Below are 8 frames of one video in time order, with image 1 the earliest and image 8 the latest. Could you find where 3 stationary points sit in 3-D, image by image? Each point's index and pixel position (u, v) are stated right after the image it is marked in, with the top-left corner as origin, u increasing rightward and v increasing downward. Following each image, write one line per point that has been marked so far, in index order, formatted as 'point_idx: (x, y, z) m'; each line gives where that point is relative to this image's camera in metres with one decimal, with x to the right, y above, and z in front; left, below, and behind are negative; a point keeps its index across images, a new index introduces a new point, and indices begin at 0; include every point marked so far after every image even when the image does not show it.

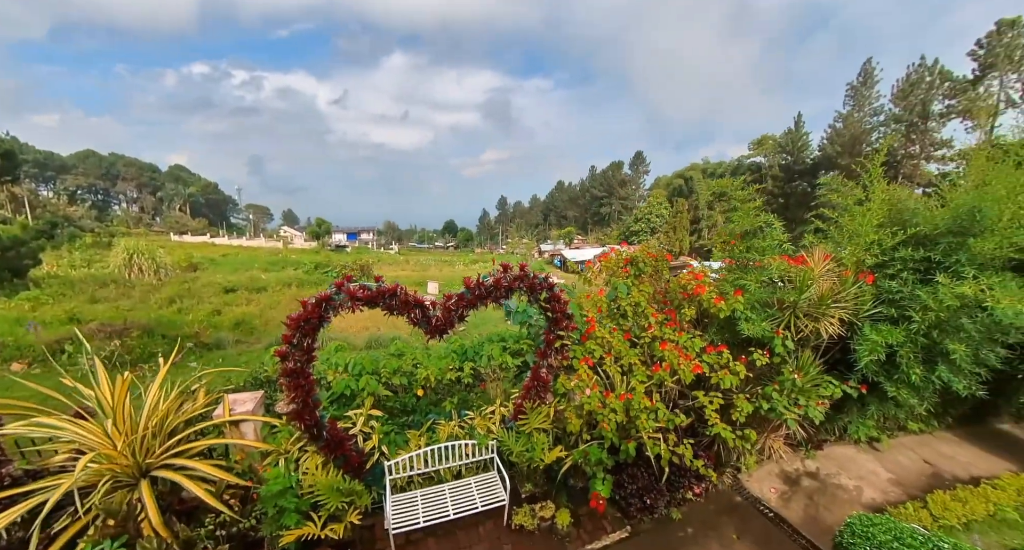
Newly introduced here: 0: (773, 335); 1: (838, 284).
0: (+2.5, -0.6, +3.9) m
1: (+3.5, -0.2, +4.3) m
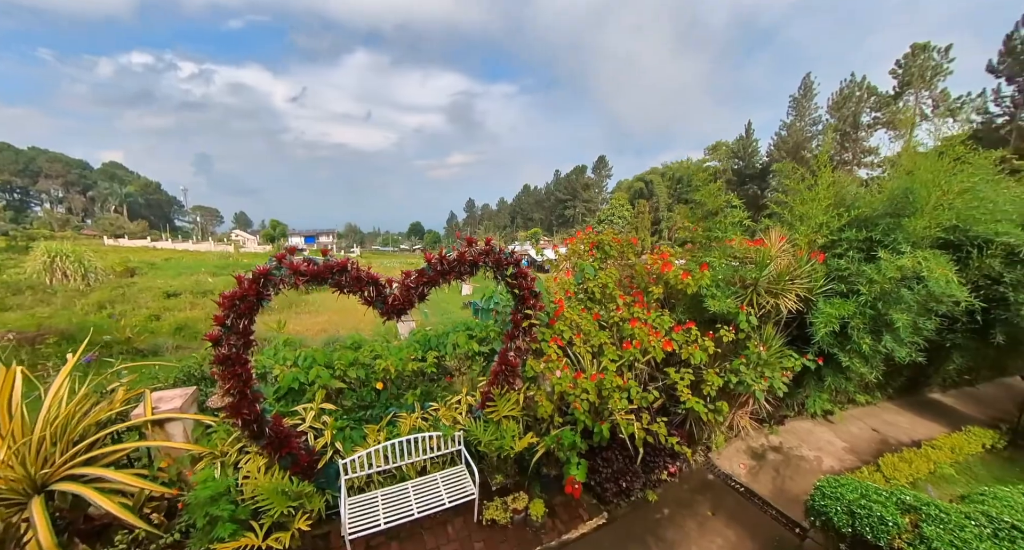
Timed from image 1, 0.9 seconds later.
0: (+2.2, -0.4, +3.8) m
1: (+3.1, +0.1, +4.4) m
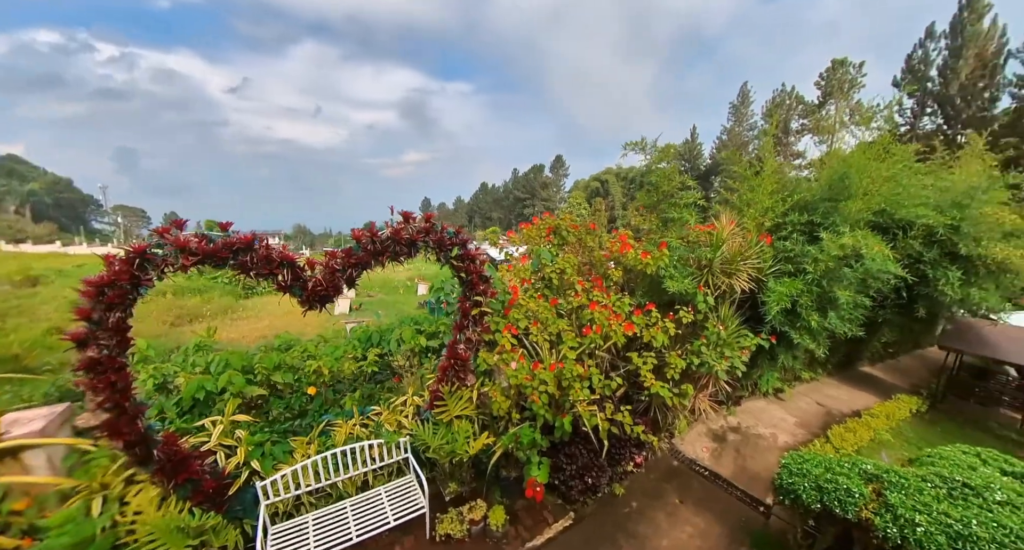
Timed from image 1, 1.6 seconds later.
0: (+1.7, -0.2, +3.7) m
1: (+2.6, +0.3, +4.4) m
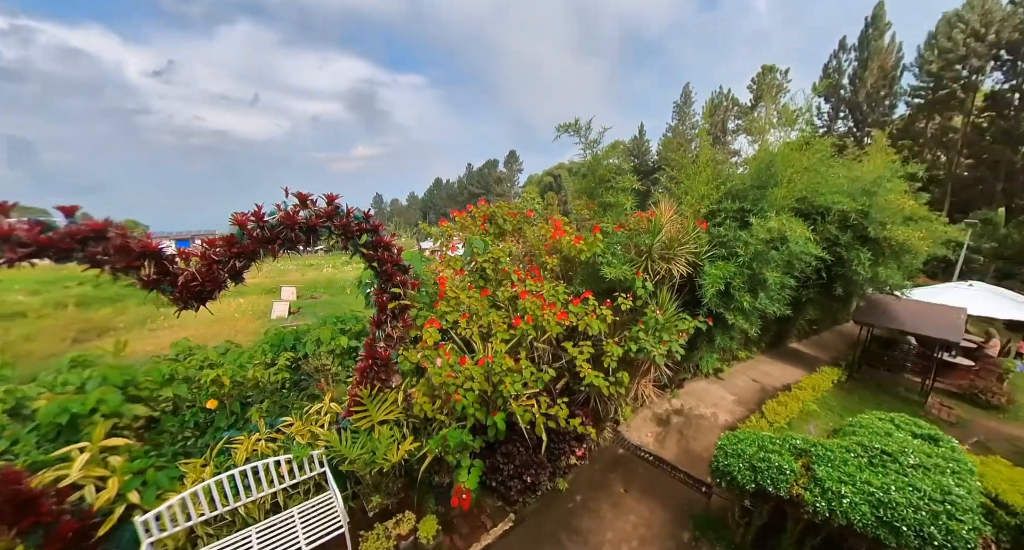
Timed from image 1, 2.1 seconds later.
0: (+1.1, 0.0, +3.6) m
1: (+1.9, +0.5, +4.4) m
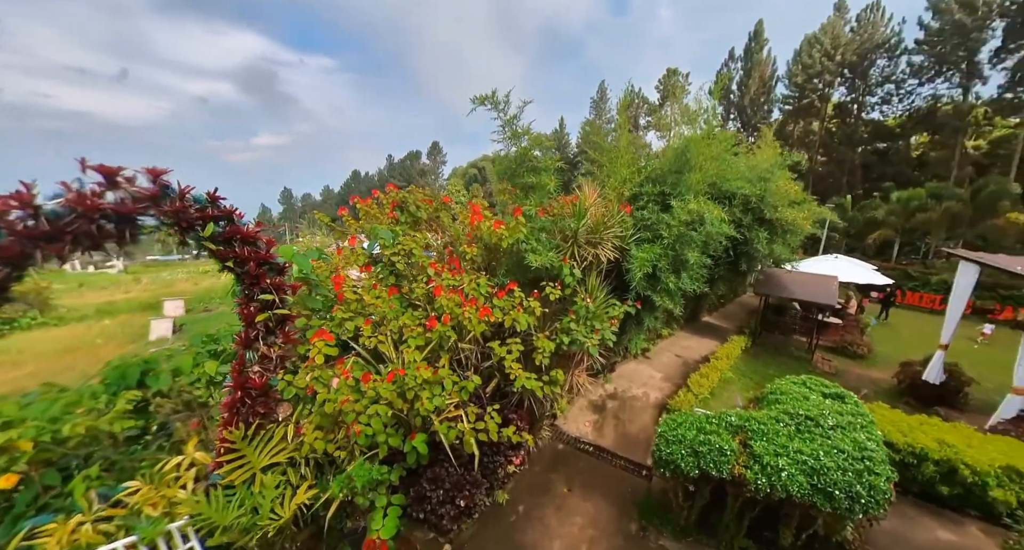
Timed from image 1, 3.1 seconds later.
0: (+0.4, +0.1, +3.4) m
1: (+1.0, +0.7, +4.3) m
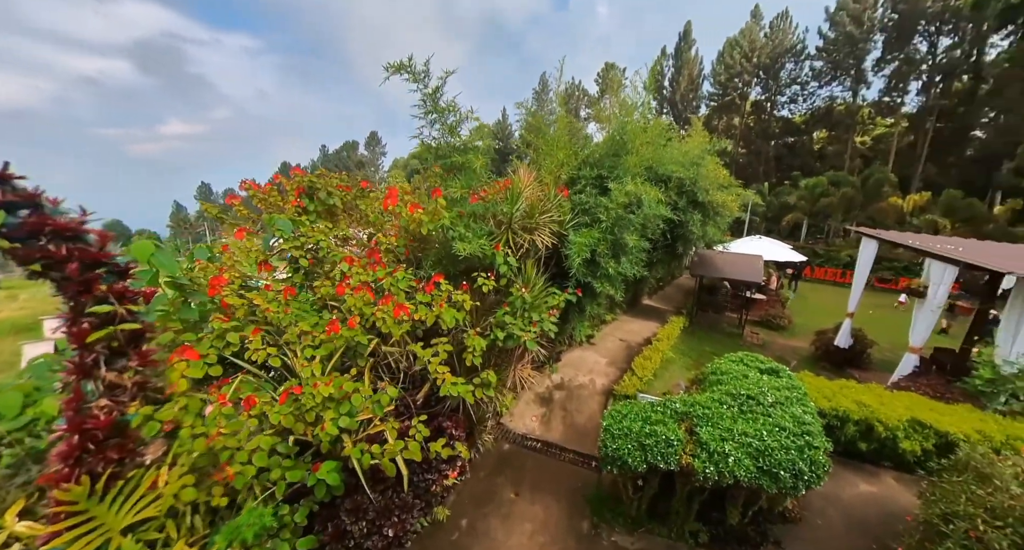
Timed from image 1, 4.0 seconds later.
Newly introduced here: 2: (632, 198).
0: (-0.1, +0.2, +3.1) m
1: (+0.3, +0.8, +4.0) m
2: (+1.5, +1.0, +5.1) m
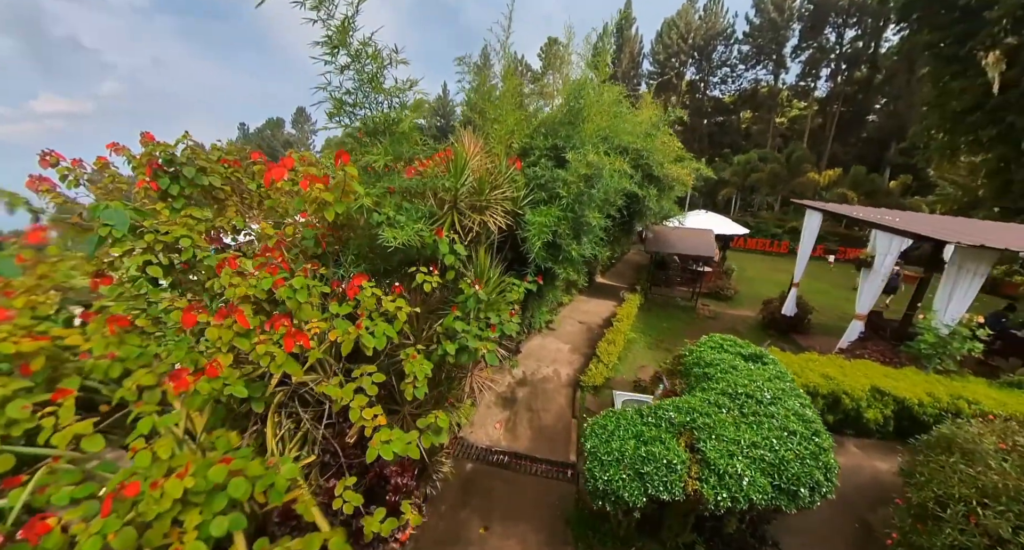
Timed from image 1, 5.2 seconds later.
0: (-0.4, +0.2, +2.5) m
1: (-0.1, +0.9, +3.4) m
2: (+0.9, +1.3, +4.6) m
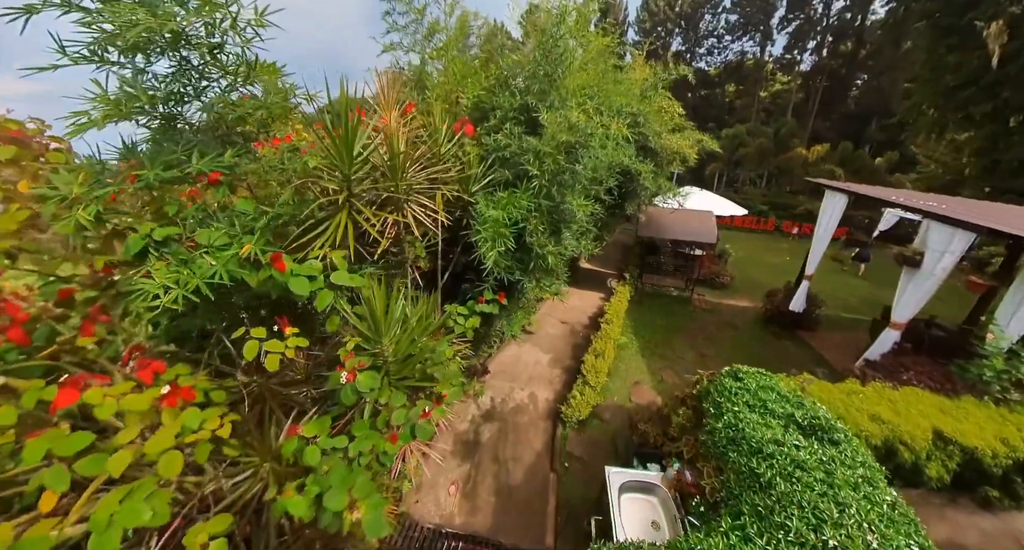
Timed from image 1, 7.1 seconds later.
0: (-0.7, 0.0, +1.3) m
1: (-0.5, +0.8, +2.2) m
2: (+0.5, +1.2, +3.4) m
